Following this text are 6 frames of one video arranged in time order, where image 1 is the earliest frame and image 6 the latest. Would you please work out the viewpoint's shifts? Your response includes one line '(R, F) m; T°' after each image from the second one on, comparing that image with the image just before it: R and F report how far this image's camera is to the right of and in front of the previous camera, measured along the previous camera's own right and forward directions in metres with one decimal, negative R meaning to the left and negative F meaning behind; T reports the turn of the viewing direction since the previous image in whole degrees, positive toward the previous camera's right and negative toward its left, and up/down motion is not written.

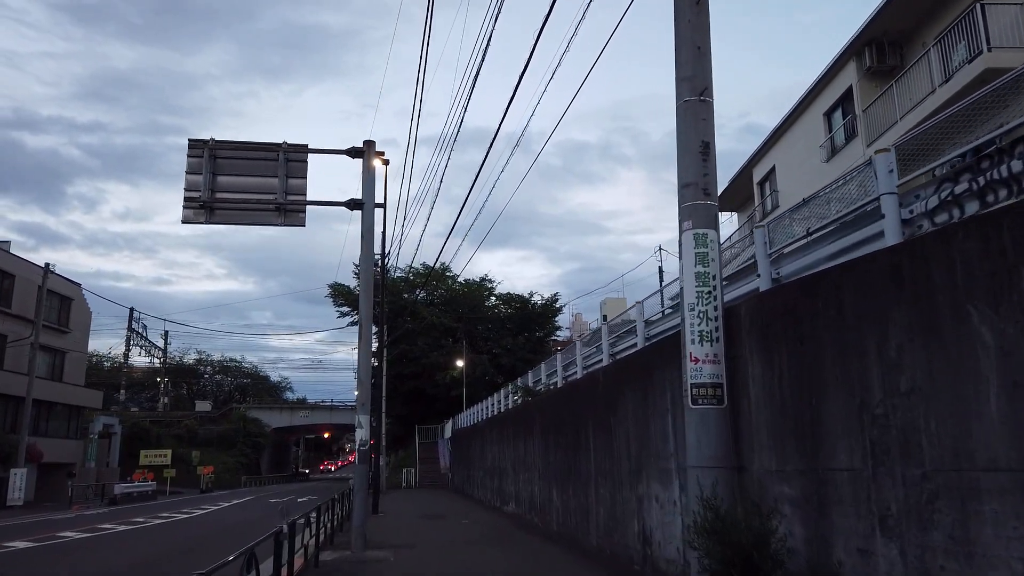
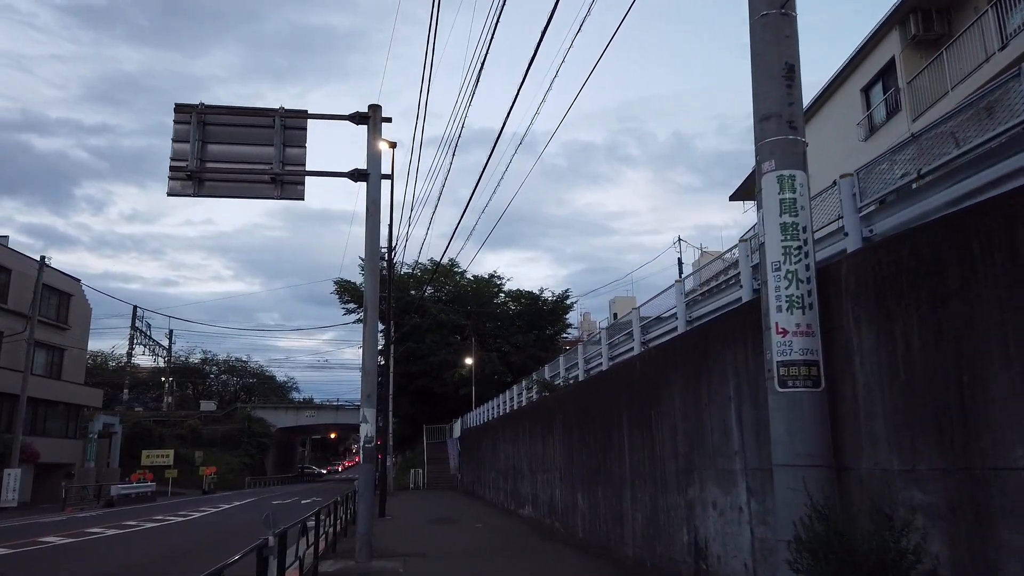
(-0.3, +1.4) m; 0°
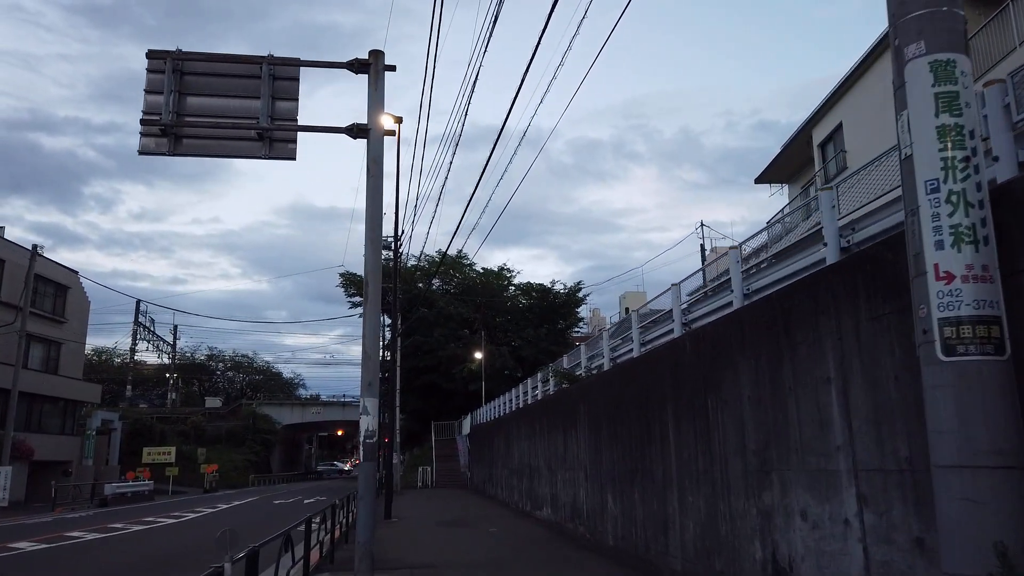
(-0.2, +1.6) m; -1°
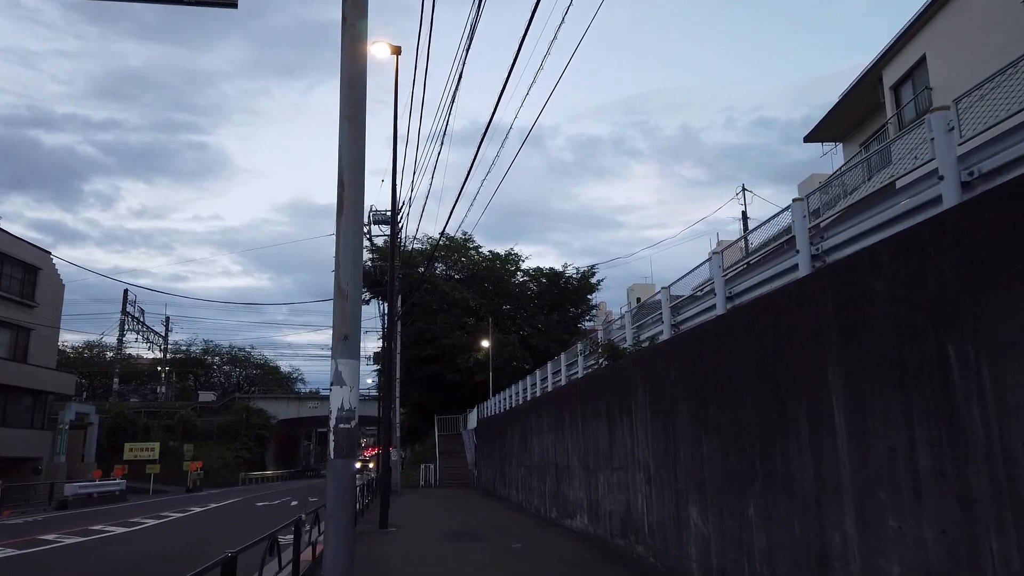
(-0.5, +3.6) m; 0°
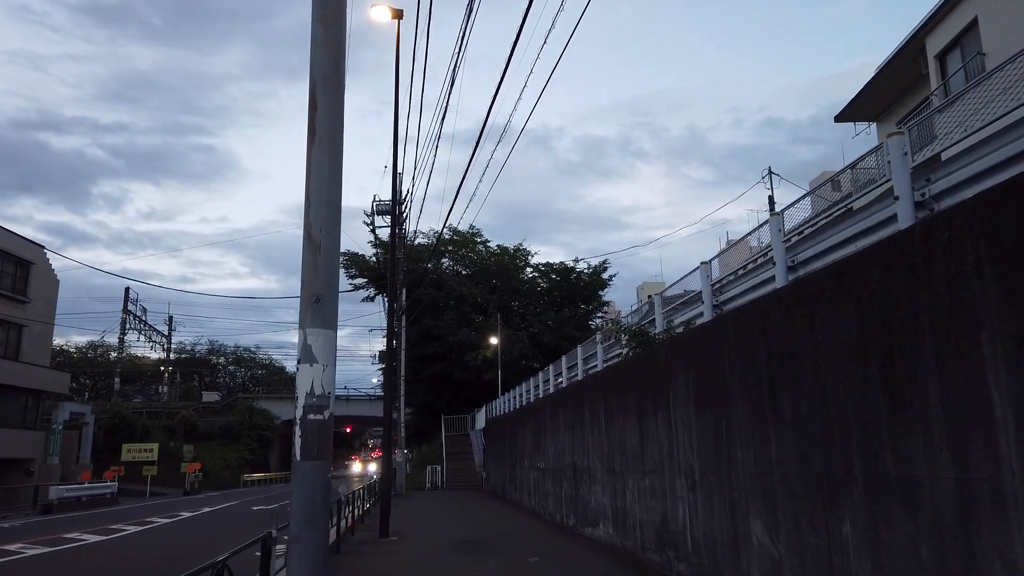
(-0.1, +1.6) m; -1°
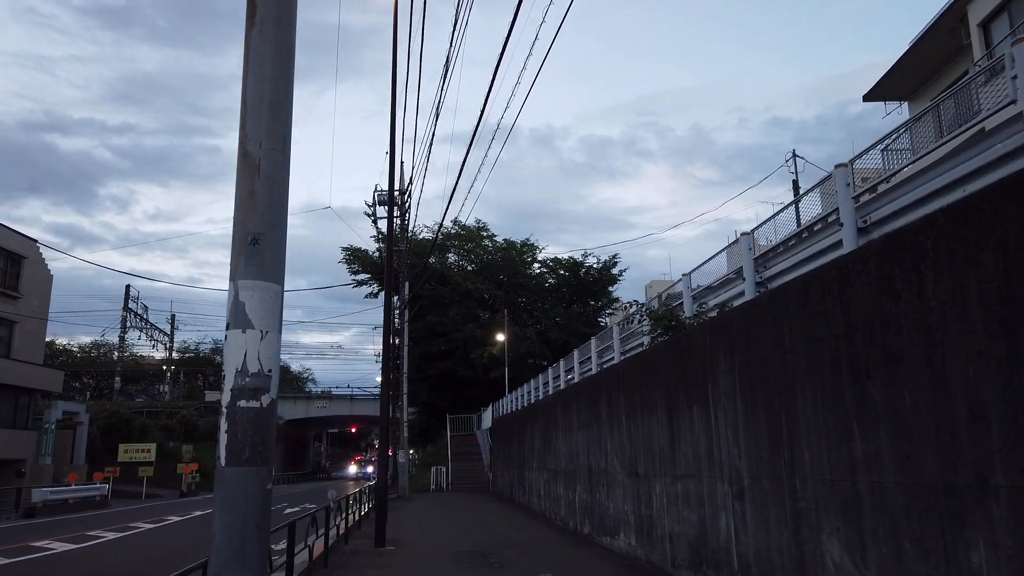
(0.0, +1.4) m; 0°
